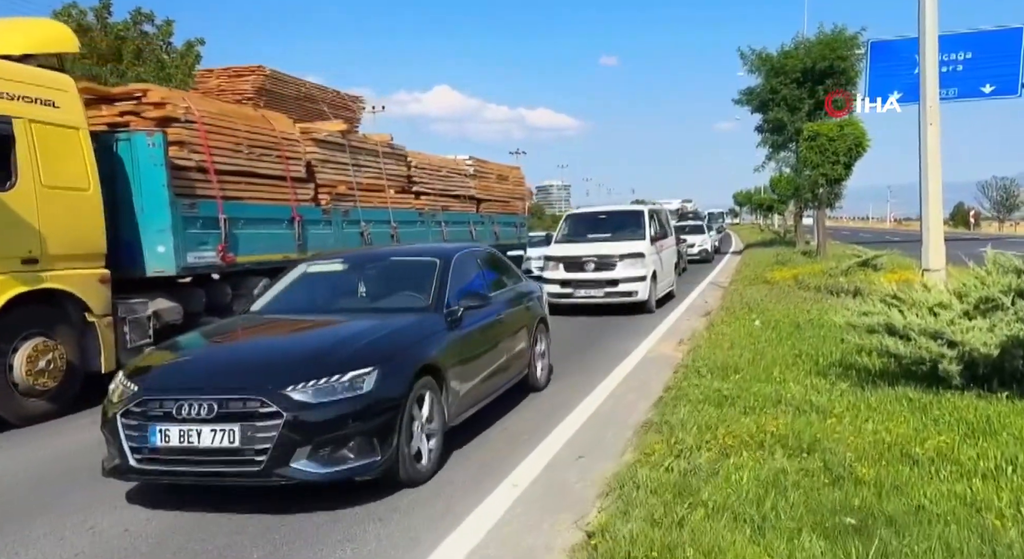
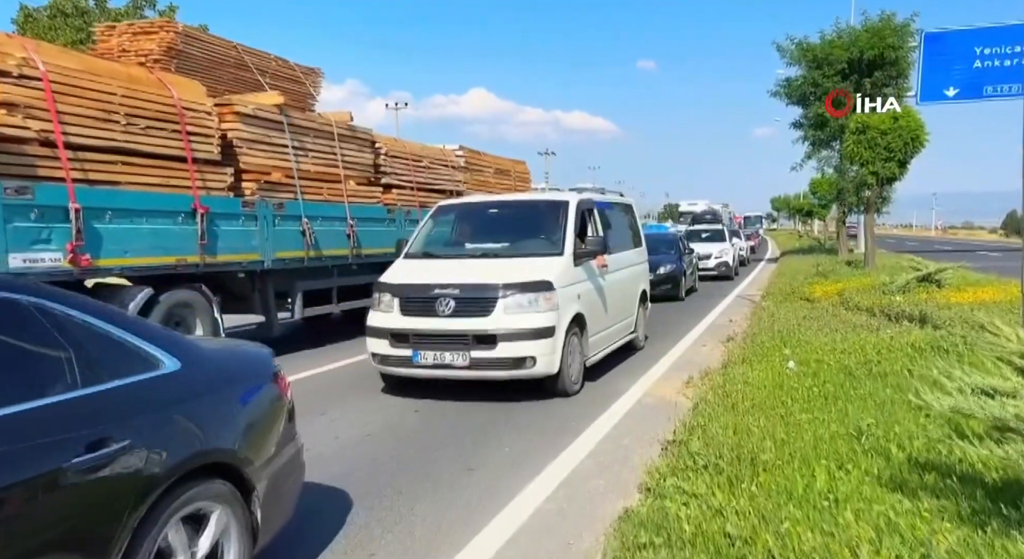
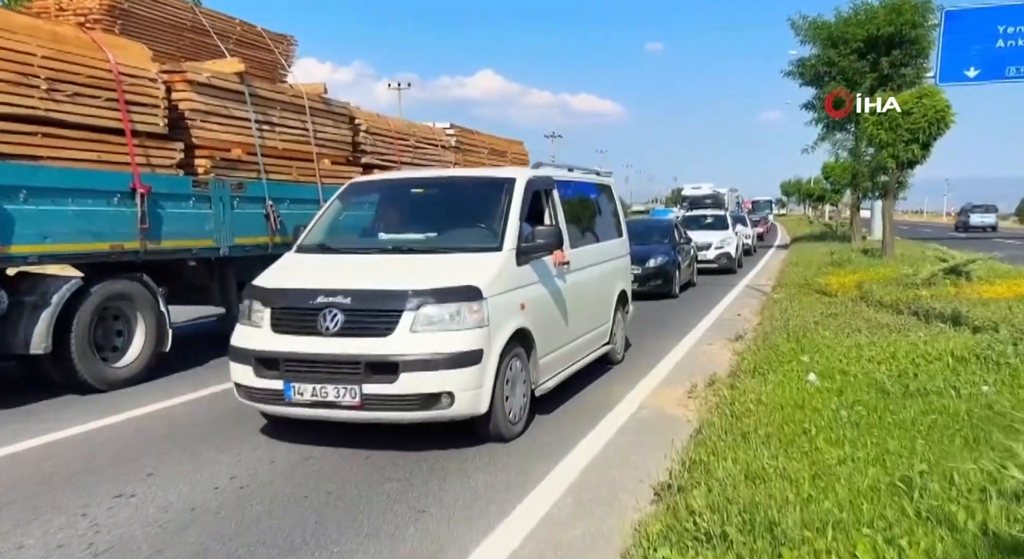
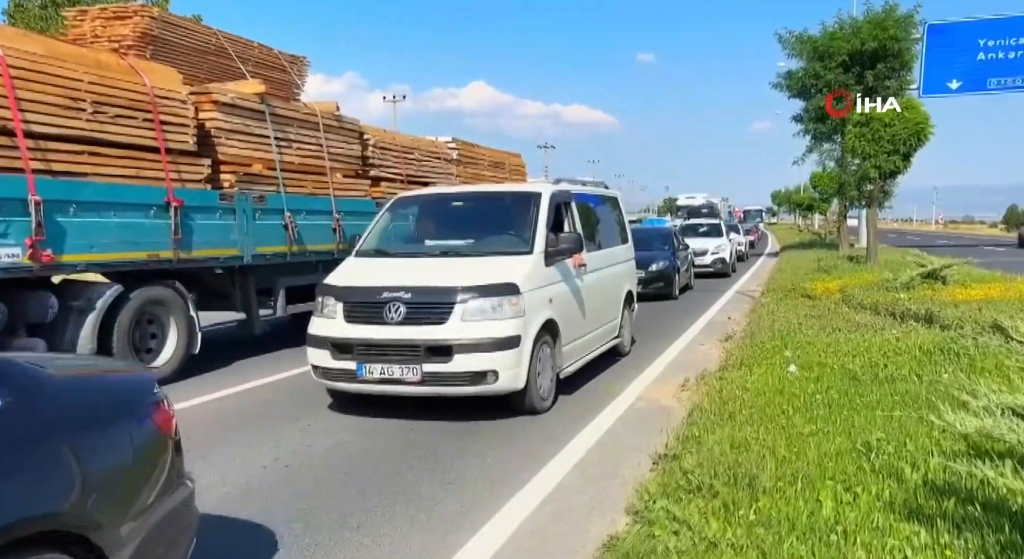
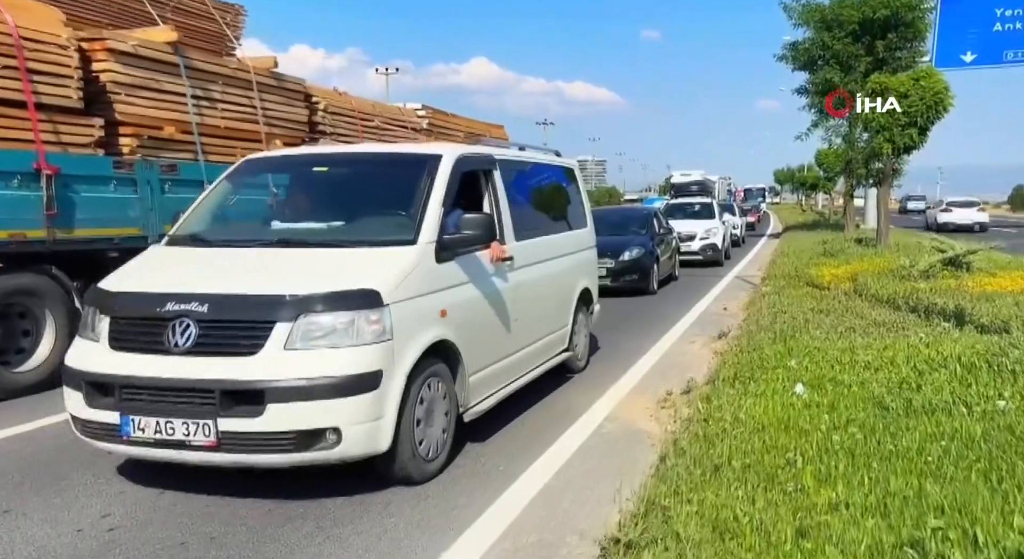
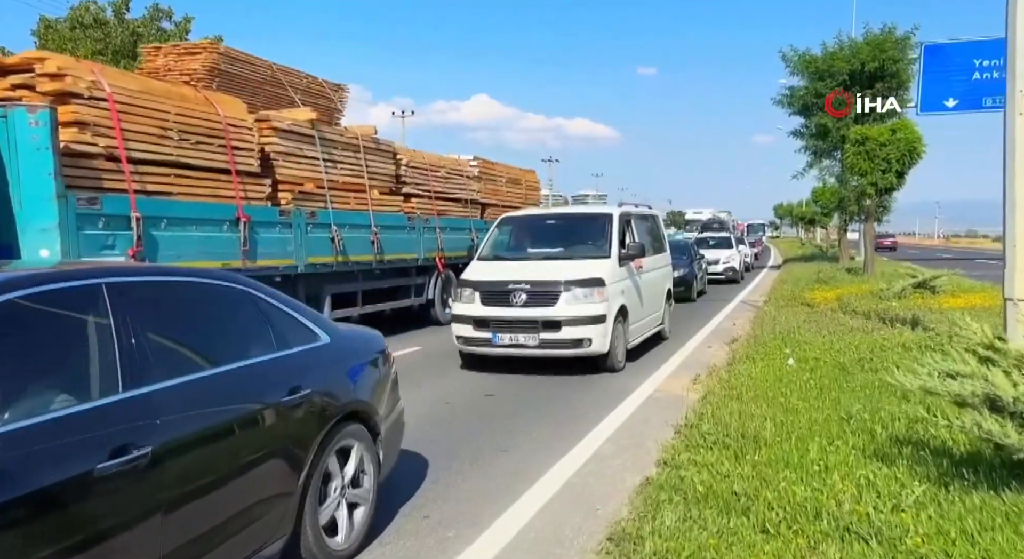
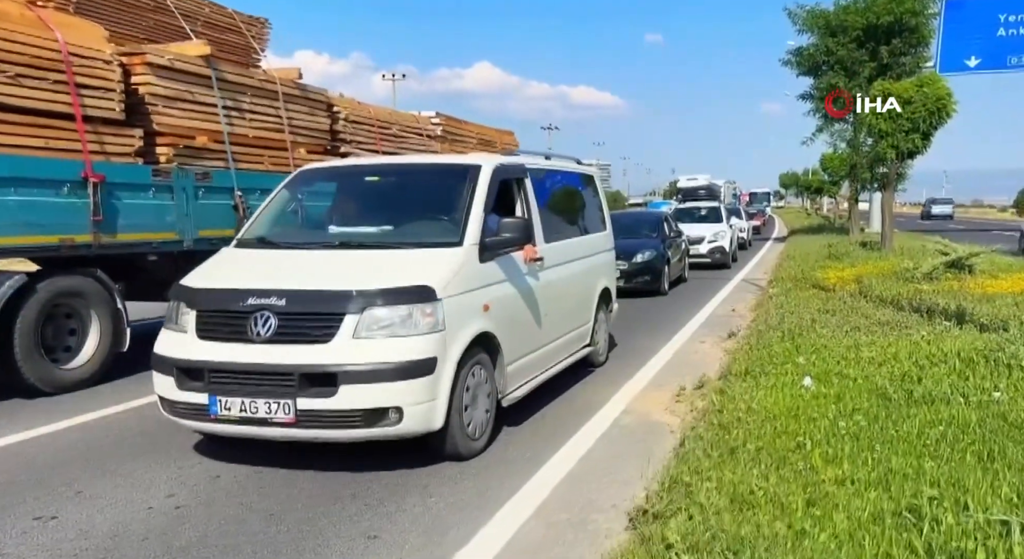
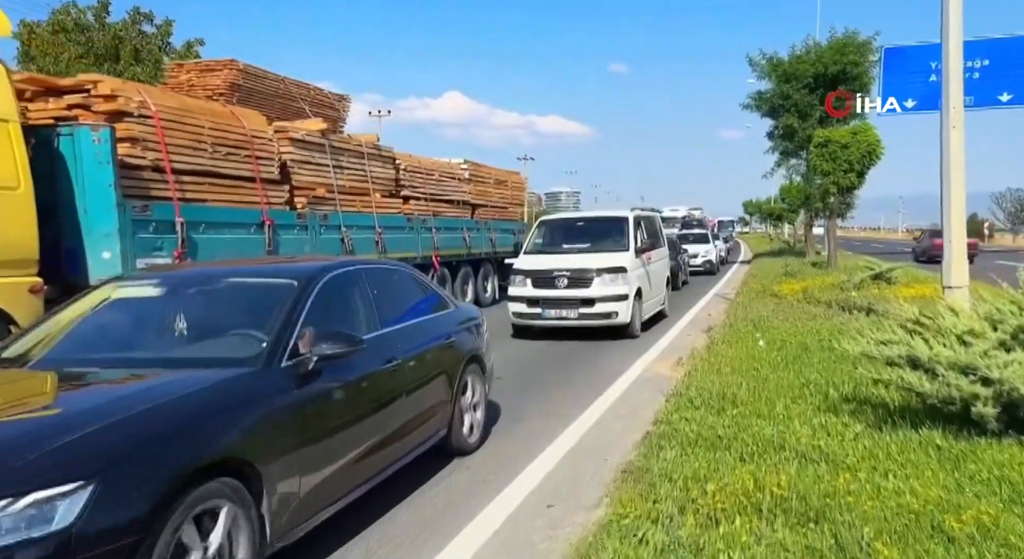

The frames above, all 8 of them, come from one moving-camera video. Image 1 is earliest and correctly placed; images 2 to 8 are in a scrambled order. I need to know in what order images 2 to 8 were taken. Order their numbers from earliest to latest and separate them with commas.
8, 6, 2, 4, 3, 7, 5
